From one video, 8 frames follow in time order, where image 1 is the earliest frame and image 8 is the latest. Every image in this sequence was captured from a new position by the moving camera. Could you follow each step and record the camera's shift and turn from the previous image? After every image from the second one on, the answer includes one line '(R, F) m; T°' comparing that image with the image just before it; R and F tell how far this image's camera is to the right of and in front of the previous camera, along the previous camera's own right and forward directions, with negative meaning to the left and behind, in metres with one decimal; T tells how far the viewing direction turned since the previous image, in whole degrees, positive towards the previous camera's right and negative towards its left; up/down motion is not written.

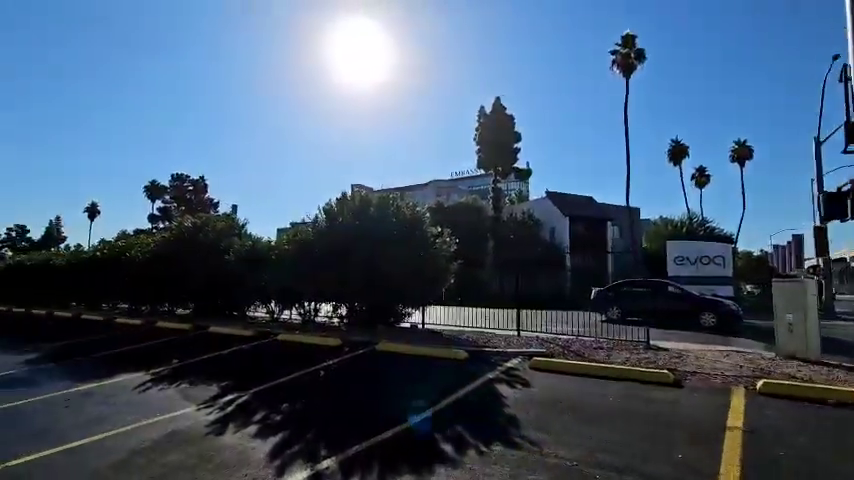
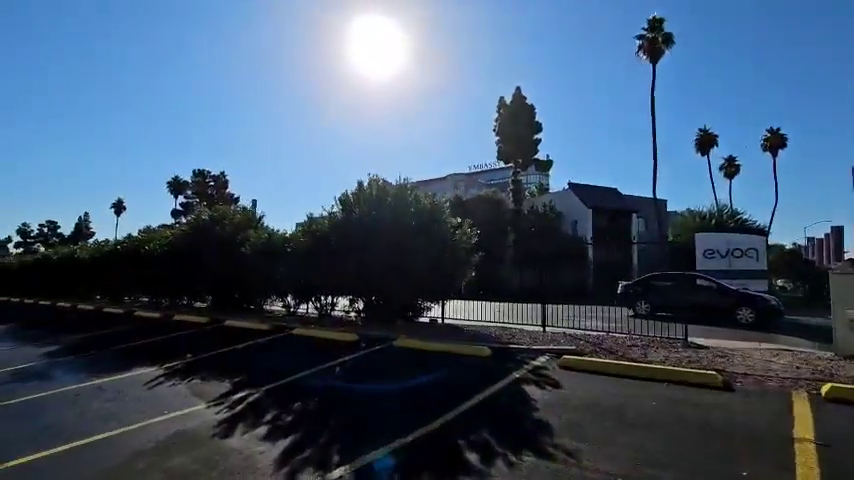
(0.0, +0.5) m; -2°
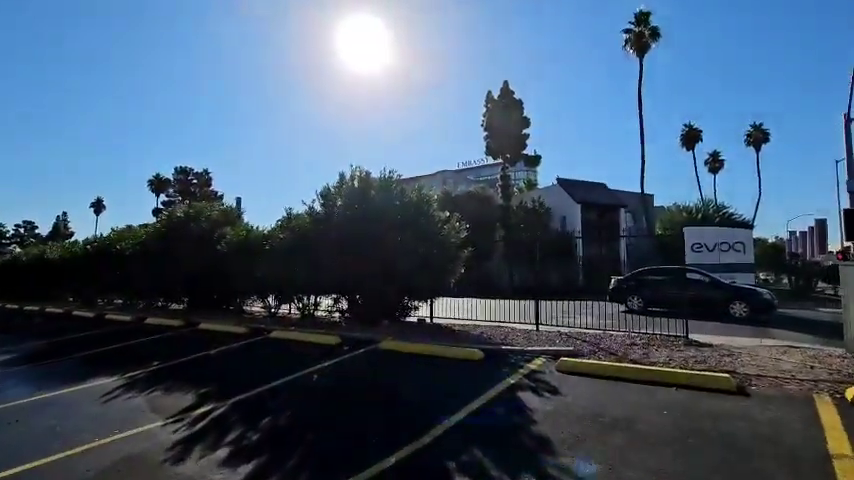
(+0.1, +0.6) m; +2°
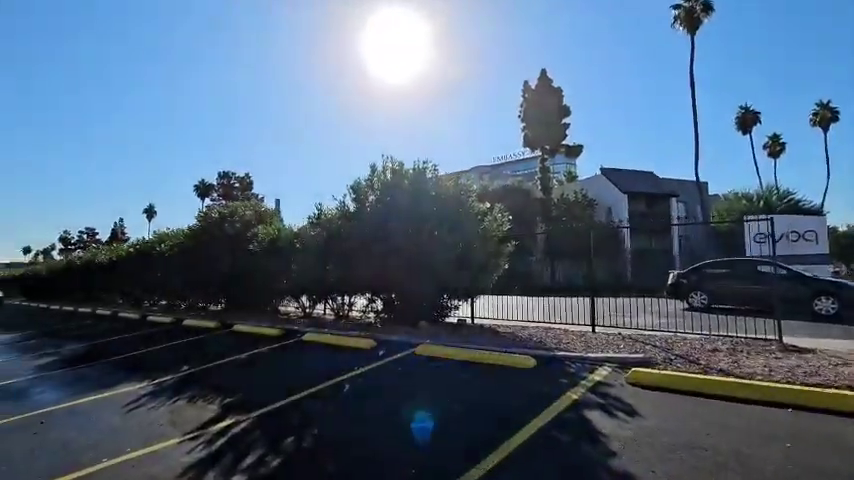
(-0.1, +0.9) m; -5°
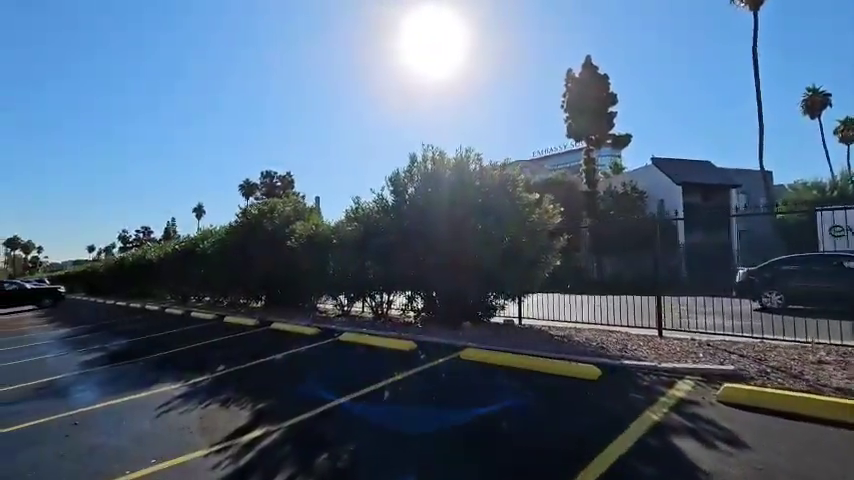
(-0.1, +0.7) m; -5°
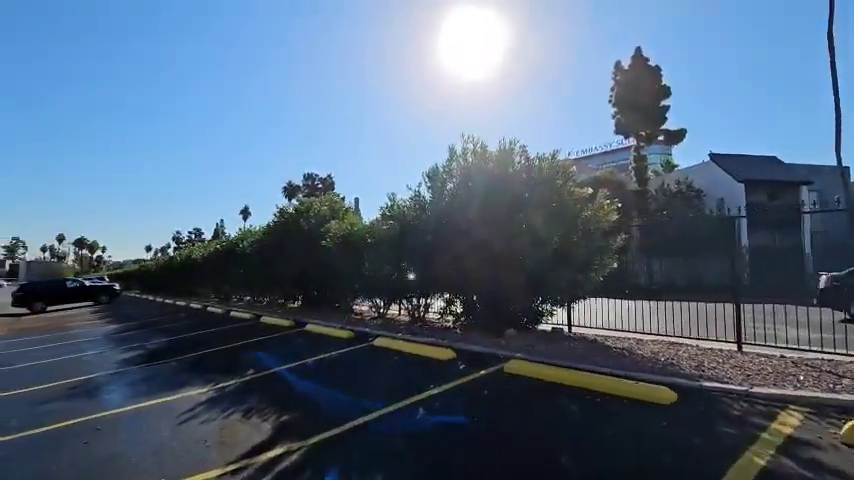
(0.0, +0.7) m; -5°
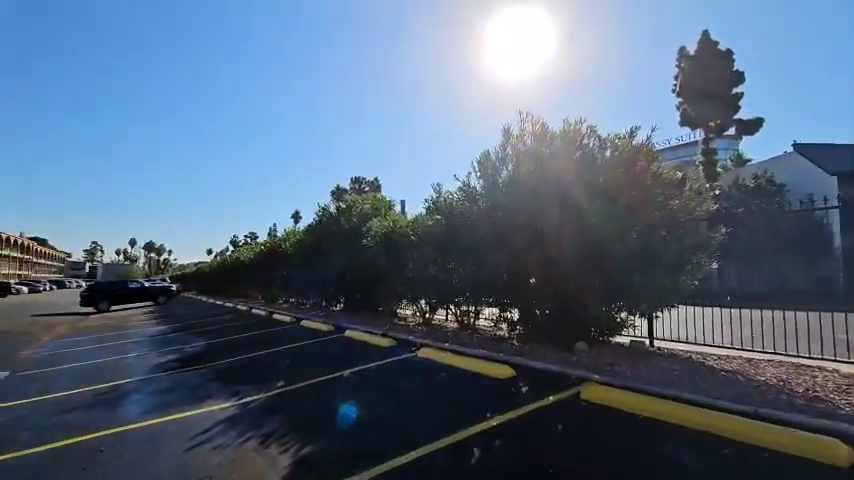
(-0.1, +1.2) m; -6°
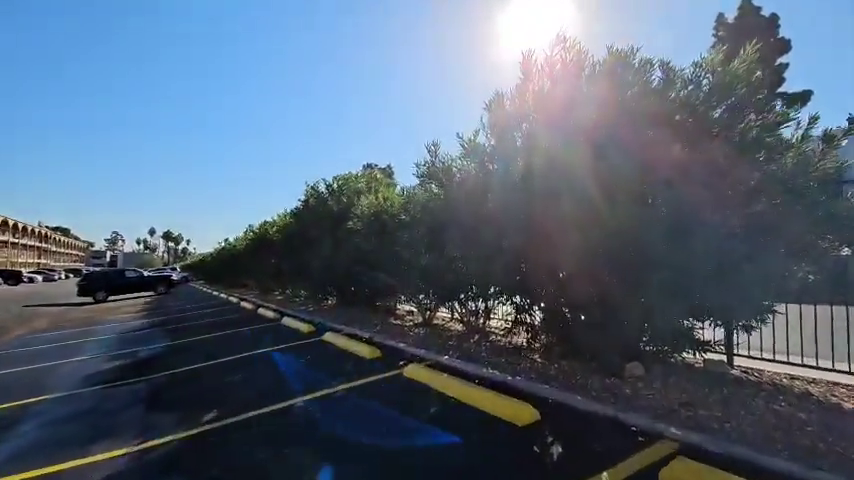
(+0.4, +2.1) m; -2°
